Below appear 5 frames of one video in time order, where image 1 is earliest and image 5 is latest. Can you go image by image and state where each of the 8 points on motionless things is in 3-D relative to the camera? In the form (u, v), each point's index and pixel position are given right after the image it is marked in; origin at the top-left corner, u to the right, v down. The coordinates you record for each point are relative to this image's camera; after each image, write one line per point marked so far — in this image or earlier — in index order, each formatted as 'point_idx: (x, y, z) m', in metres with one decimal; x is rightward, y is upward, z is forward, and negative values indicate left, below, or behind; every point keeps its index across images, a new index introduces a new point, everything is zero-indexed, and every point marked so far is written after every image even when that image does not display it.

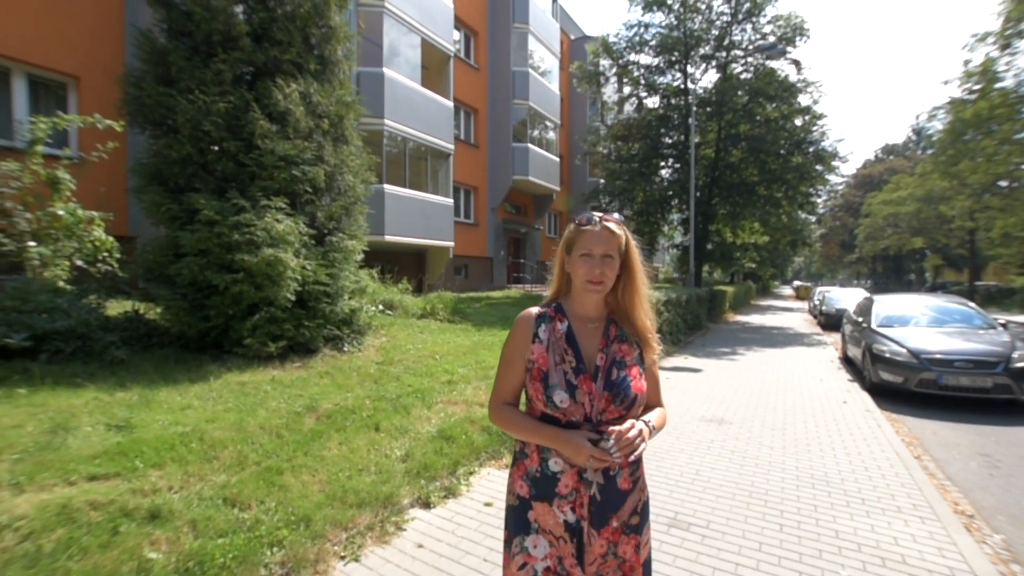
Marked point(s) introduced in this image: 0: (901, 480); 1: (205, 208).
0: (+4.0, -1.9, +4.7) m
1: (-3.9, +1.0, +6.0) m
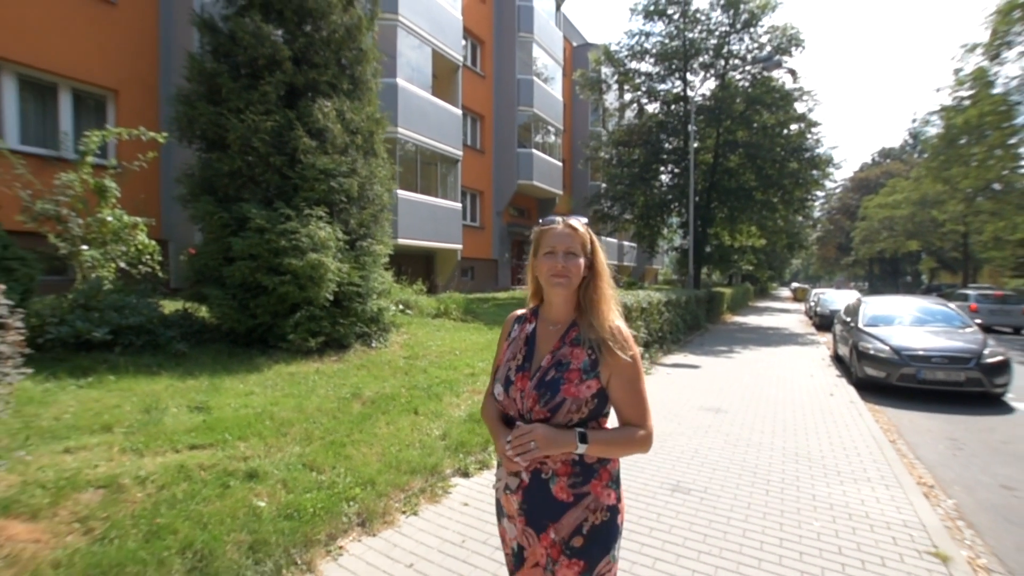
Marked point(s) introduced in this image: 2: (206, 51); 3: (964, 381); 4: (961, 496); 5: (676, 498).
0: (+4.2, -2.0, +5.4) m
1: (-3.7, +1.0, +6.7) m
2: (-5.0, +3.9, +7.5) m
3: (+7.7, -1.6, +7.9) m
4: (+4.5, -2.1, +4.6) m
5: (+1.6, -2.0, +4.4) m
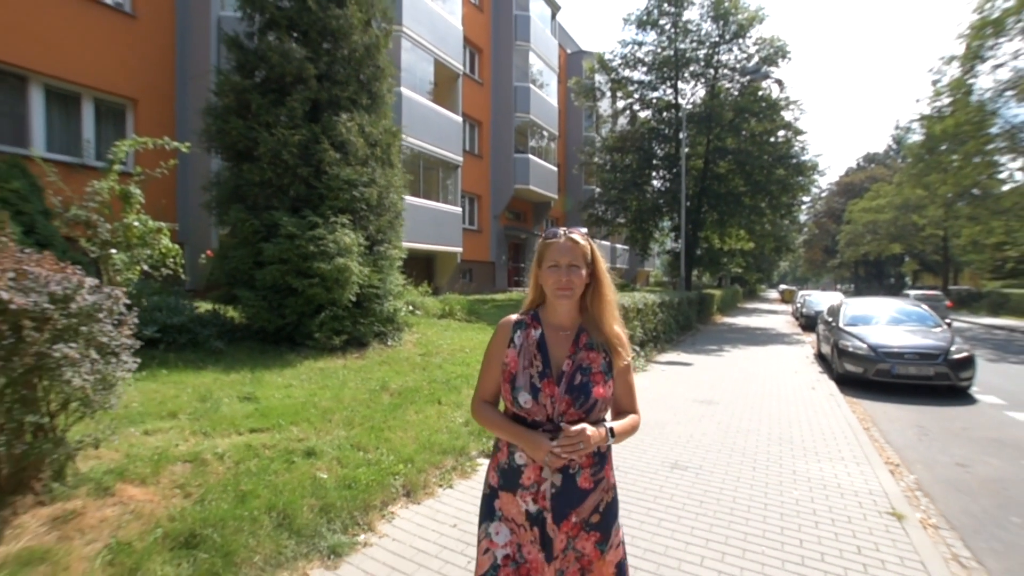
0: (+4.4, -2.0, +6.1) m
1: (-3.5, +1.0, +7.2) m
2: (-4.8, +3.8, +8.1) m
3: (+7.9, -1.6, +8.7) m
4: (+4.7, -2.1, +5.3) m
5: (+1.8, -2.0, +5.0) m
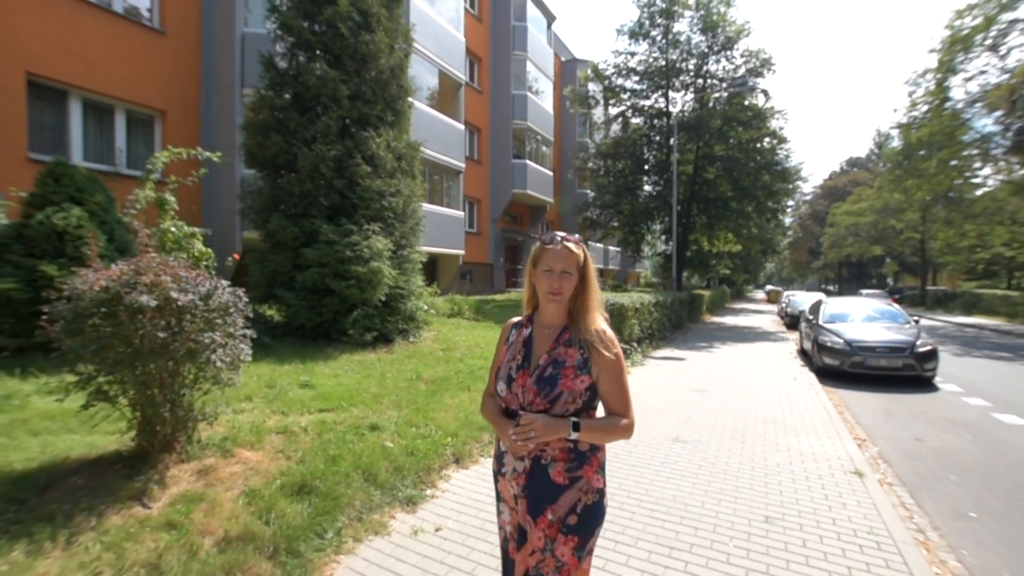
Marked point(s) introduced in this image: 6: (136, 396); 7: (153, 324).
0: (+4.7, -2.0, +7.0) m
1: (-3.2, +1.0, +8.0) m
2: (-4.5, +3.8, +8.8) m
3: (+8.1, -1.6, +9.7) m
4: (+5.0, -2.1, +6.2) m
5: (+2.1, -2.0, +5.9) m
6: (-2.8, -0.8, +3.6) m
7: (-2.6, -0.3, +3.4) m
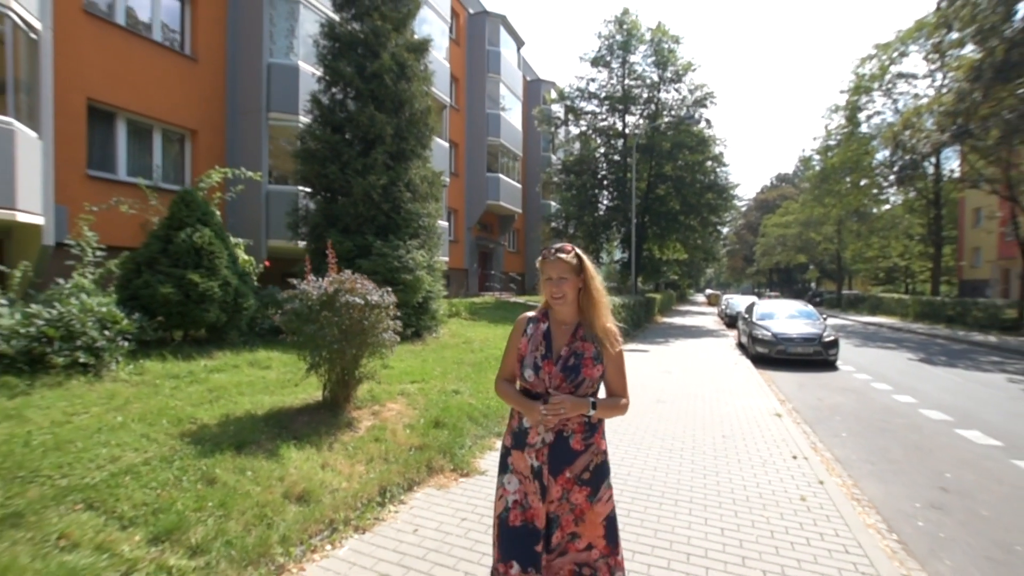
0: (+5.1, -2.1, +9.7) m
1: (-2.9, +0.9, +9.8) m
2: (-4.3, +3.7, +10.5) m
3: (+8.2, -1.8, +12.7) m
4: (+5.5, -2.2, +8.9) m
5: (+2.6, -2.1, +8.2) m
6: (-2.0, -0.9, +5.4) m
7: (-1.8, -0.3, +5.3) m
